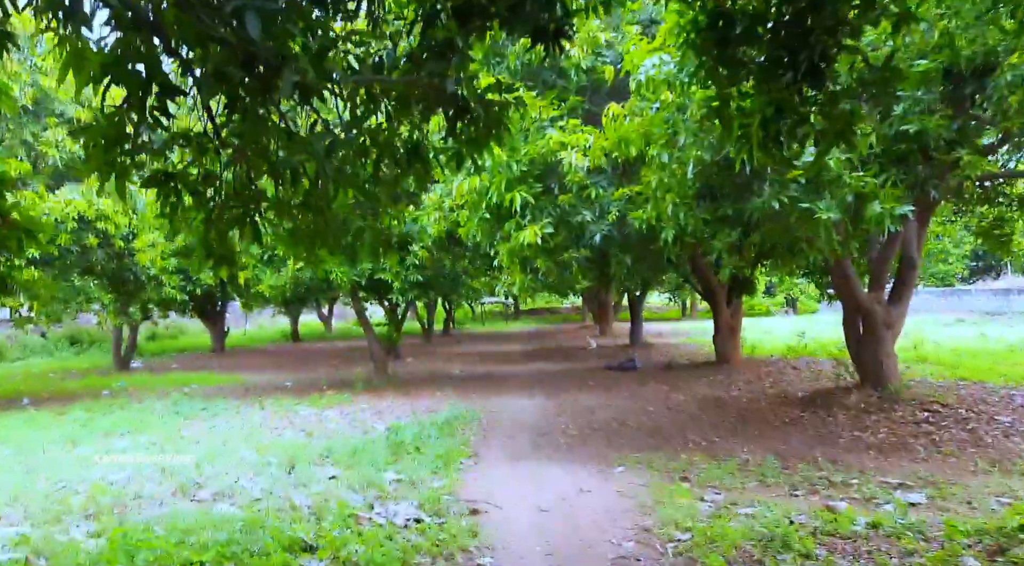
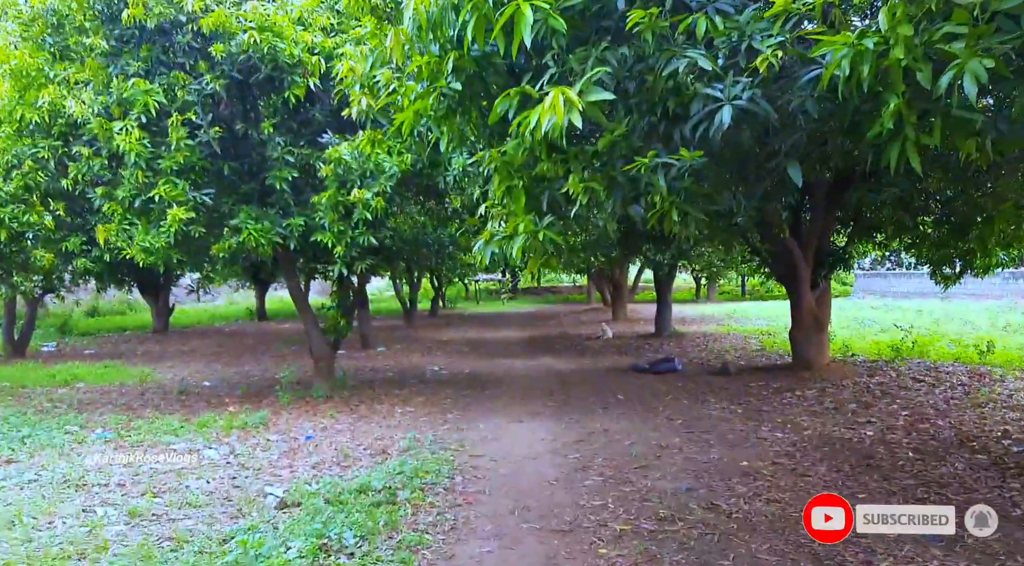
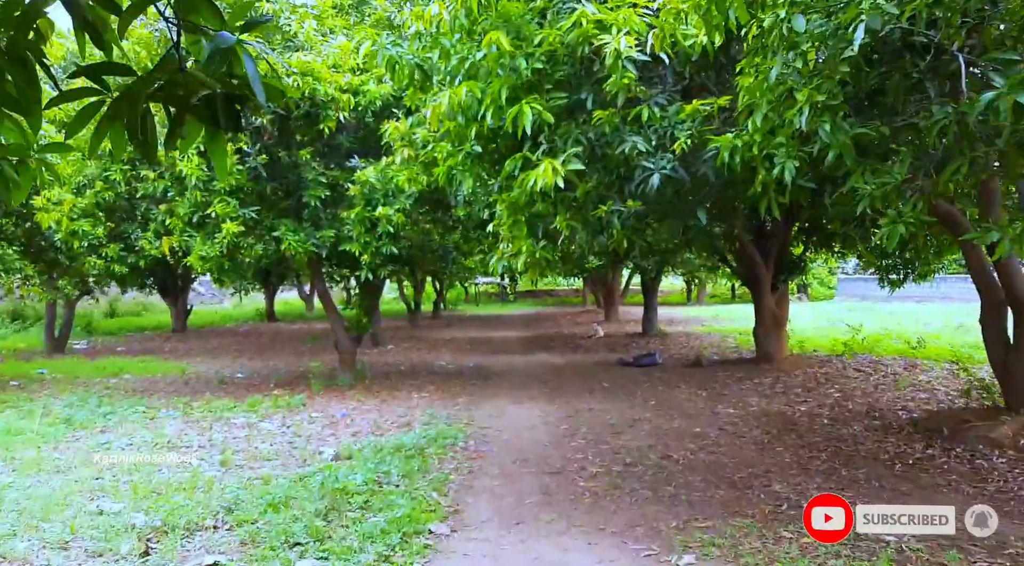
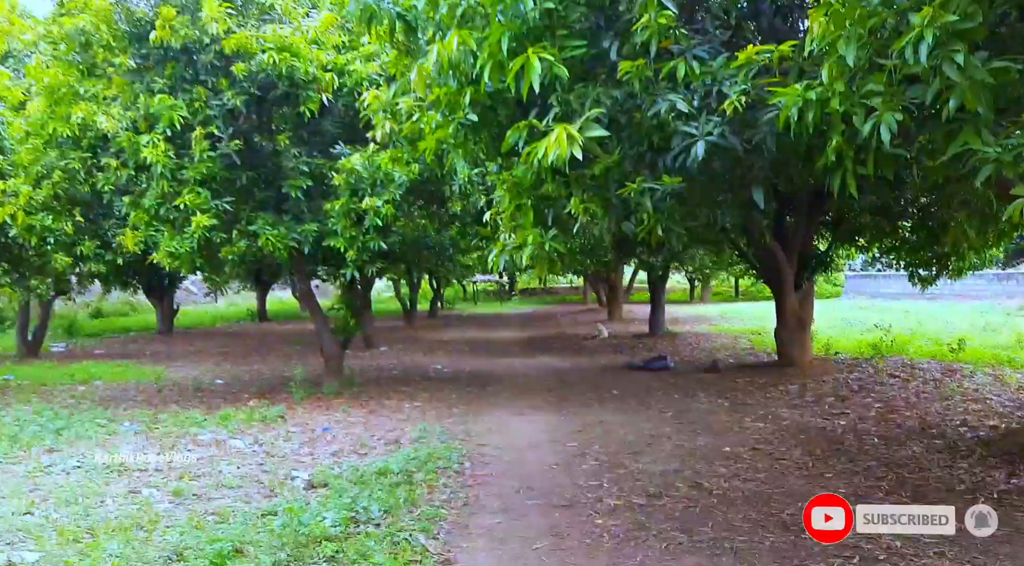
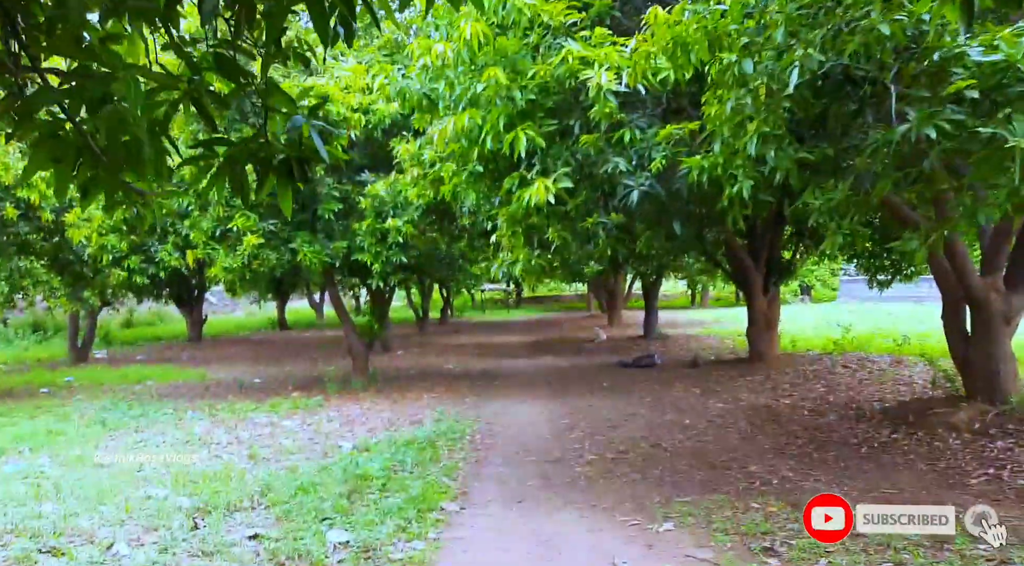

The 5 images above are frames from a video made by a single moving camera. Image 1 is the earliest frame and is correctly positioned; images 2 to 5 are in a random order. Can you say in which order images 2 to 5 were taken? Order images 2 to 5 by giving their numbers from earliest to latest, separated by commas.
5, 3, 4, 2
